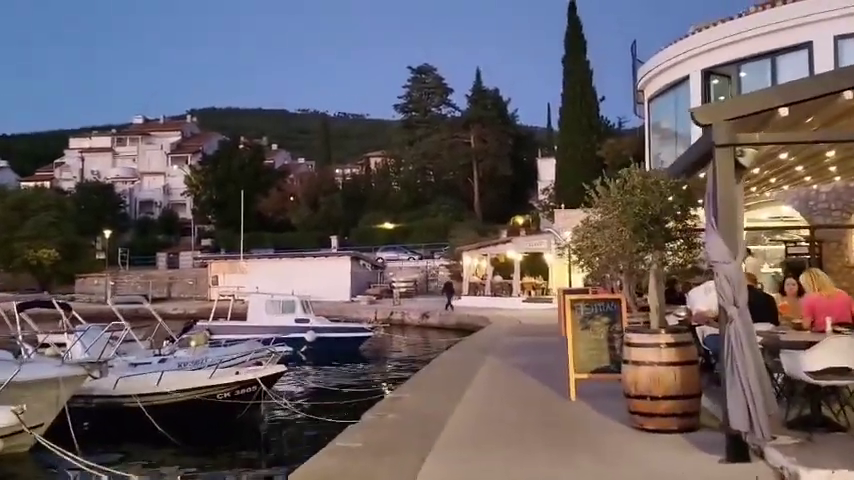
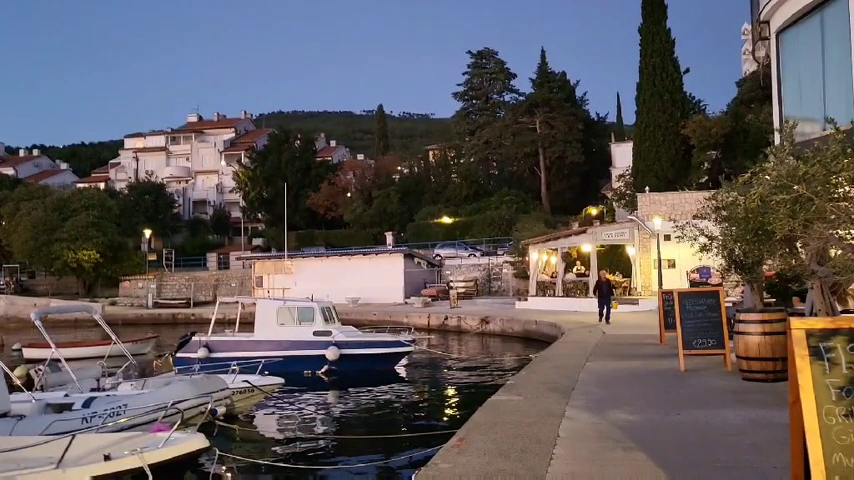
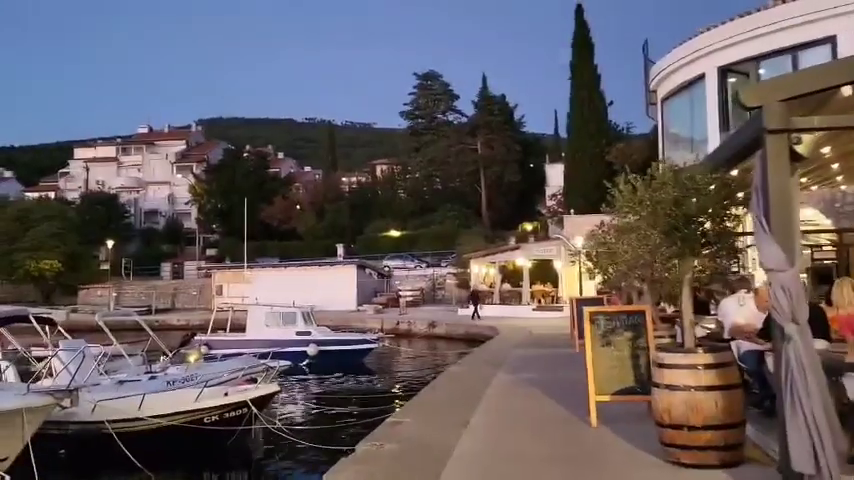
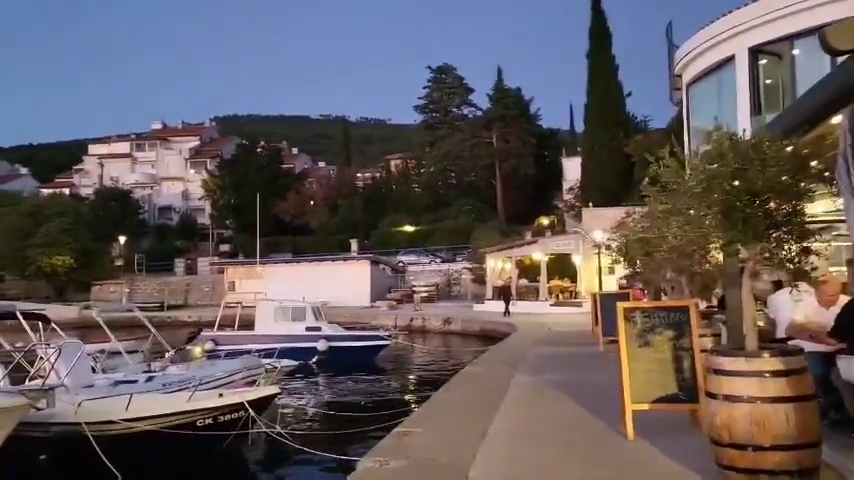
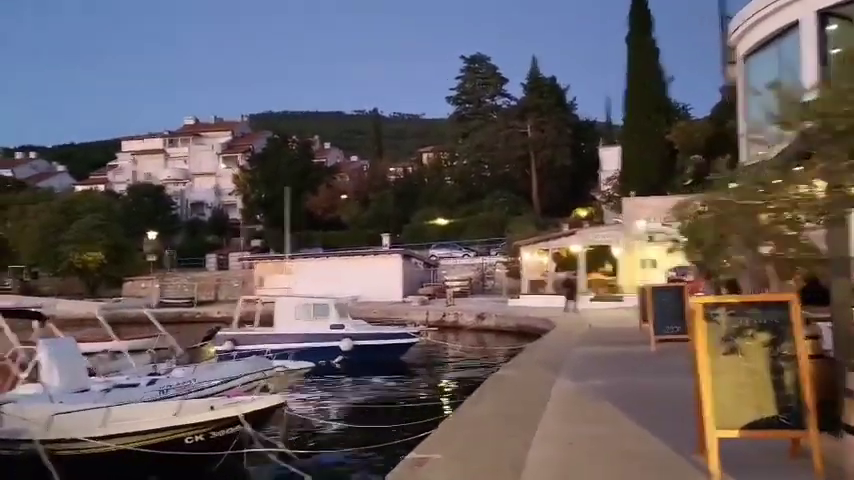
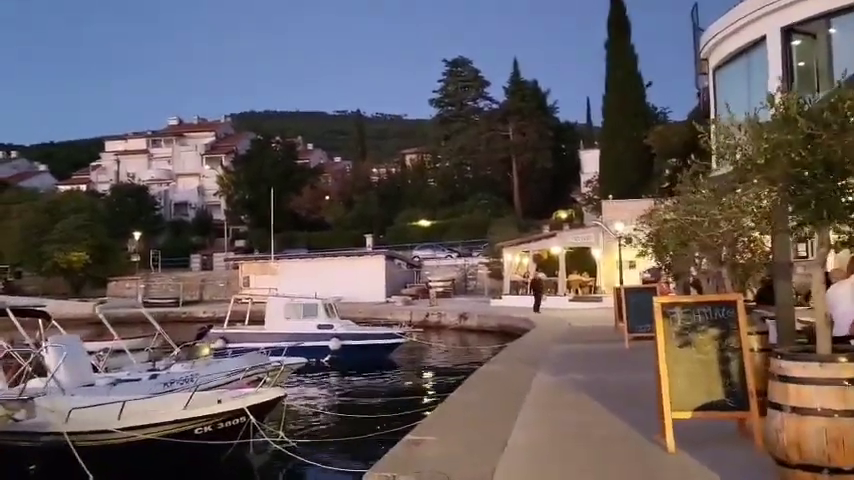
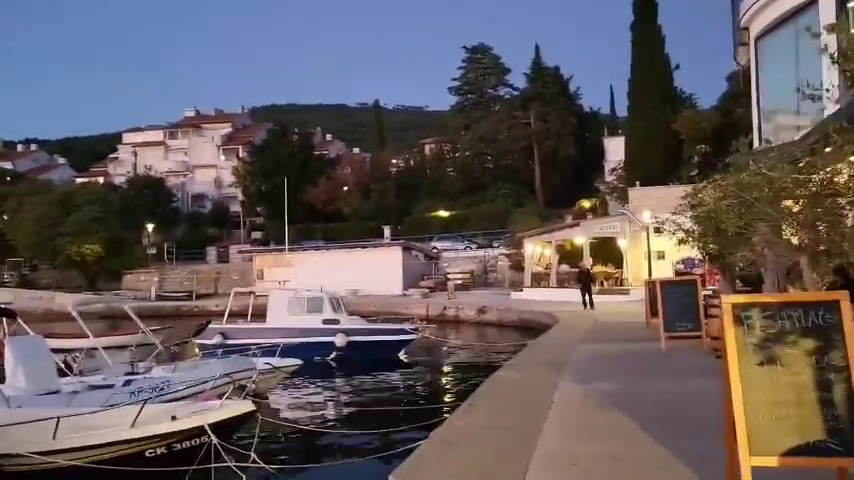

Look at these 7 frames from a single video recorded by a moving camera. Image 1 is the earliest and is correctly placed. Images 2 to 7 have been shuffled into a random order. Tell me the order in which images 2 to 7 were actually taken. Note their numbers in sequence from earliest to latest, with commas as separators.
3, 4, 6, 5, 7, 2
